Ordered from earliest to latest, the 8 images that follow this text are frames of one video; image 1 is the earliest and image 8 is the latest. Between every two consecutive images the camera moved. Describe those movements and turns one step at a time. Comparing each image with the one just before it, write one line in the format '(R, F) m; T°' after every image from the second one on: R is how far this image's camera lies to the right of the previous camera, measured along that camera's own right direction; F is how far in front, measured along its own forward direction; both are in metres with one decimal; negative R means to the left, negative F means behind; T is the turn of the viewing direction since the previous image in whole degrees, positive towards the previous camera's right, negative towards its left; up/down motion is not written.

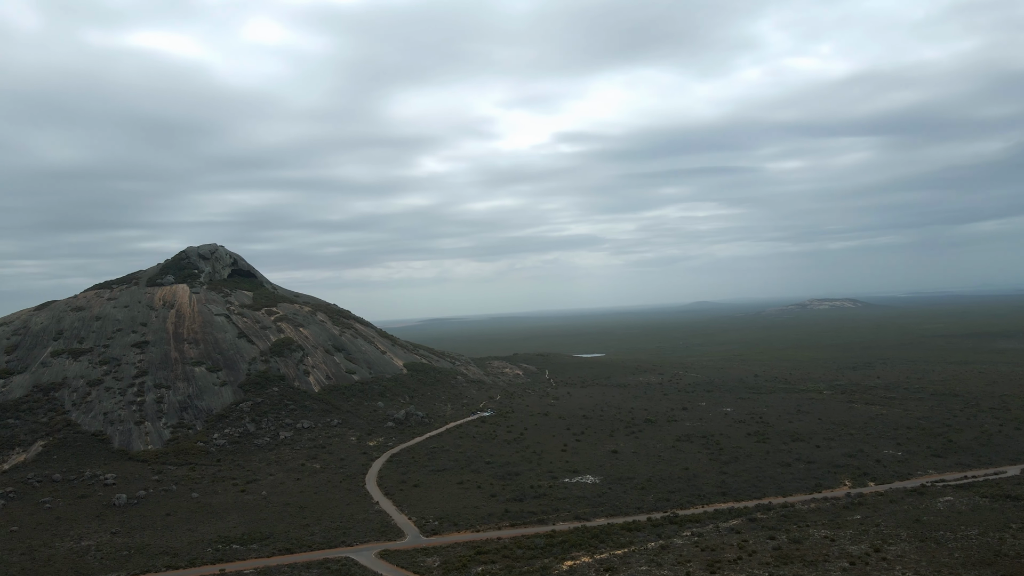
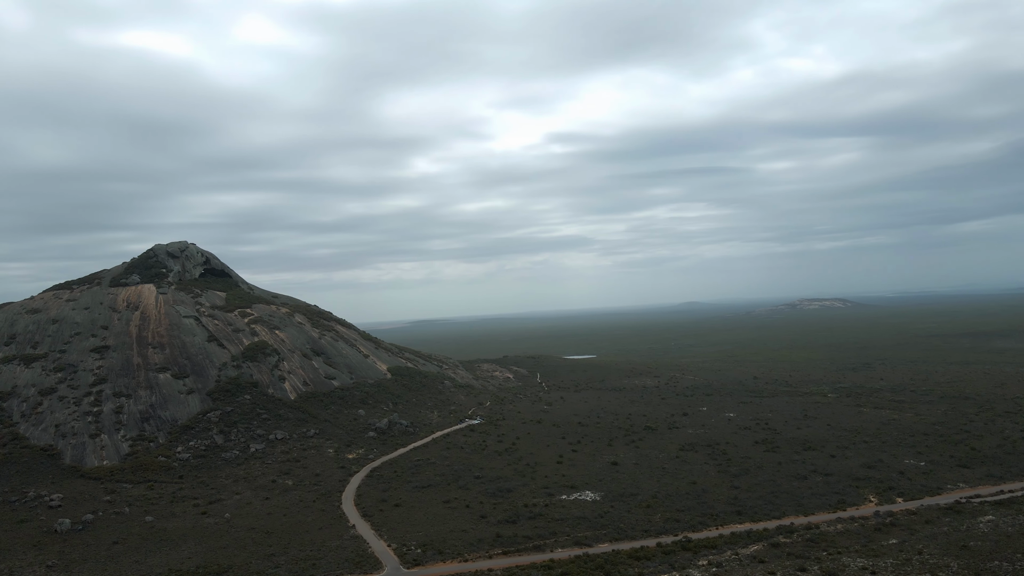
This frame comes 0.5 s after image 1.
(-0.1, +3.4) m; +1°
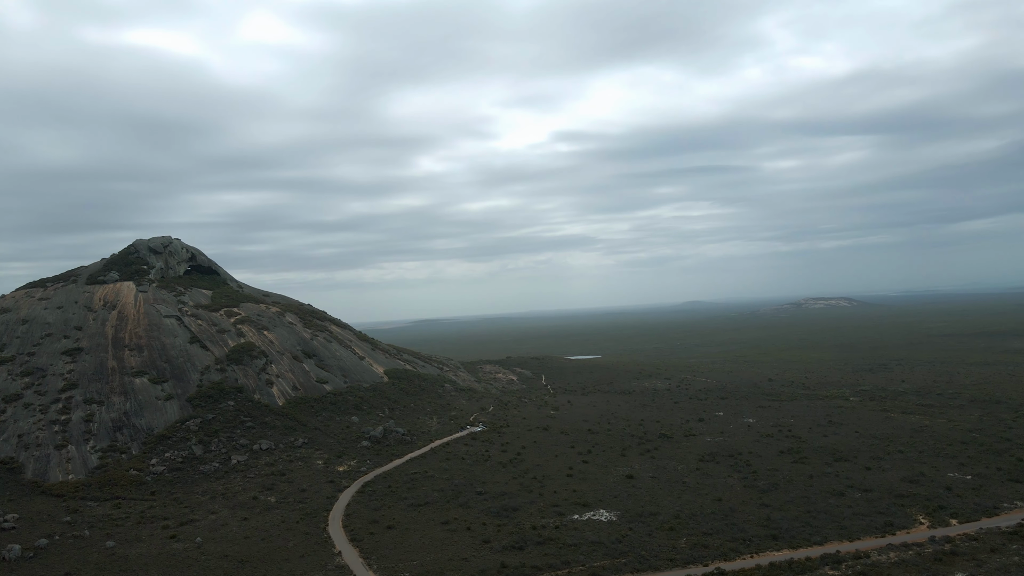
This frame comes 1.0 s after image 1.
(-0.1, +3.4) m; 0°
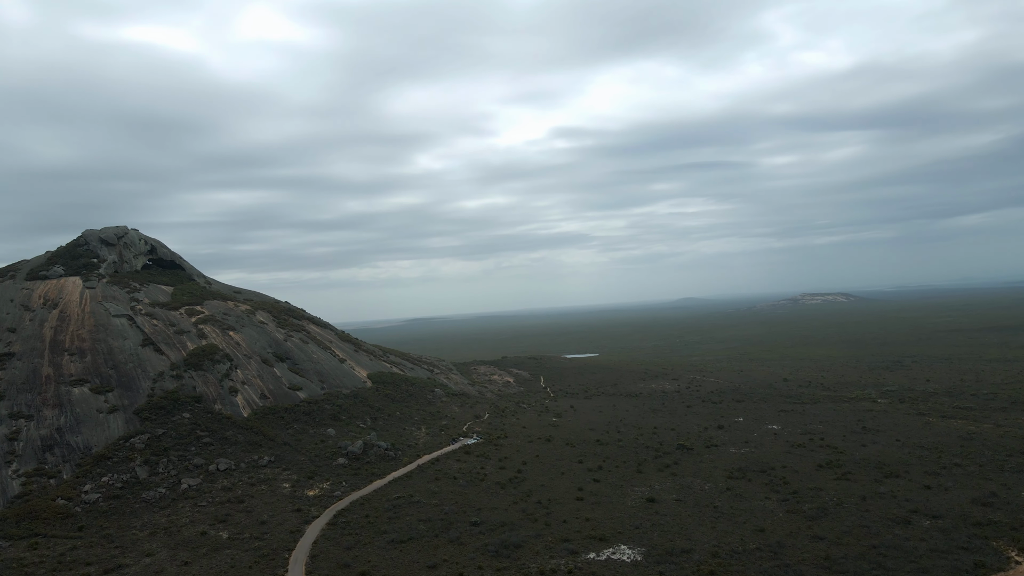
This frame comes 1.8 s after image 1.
(-0.2, +5.5) m; 0°
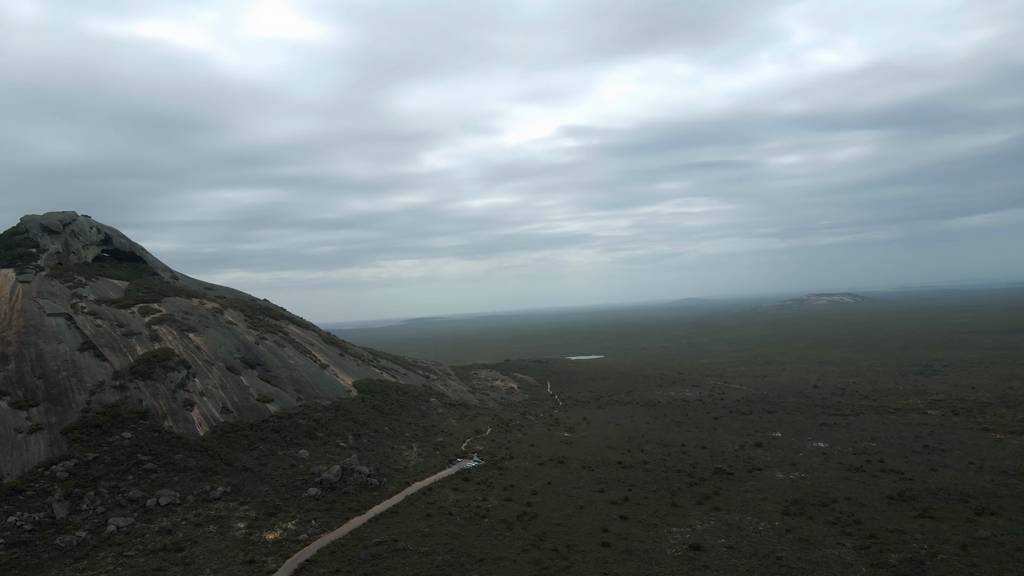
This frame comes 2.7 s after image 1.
(-0.3, +6.2) m; 0°
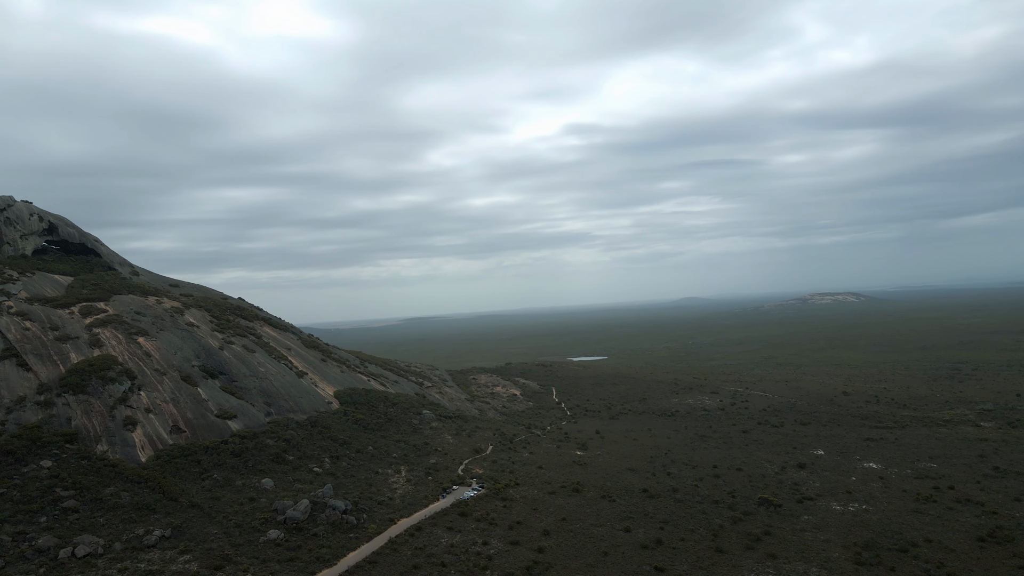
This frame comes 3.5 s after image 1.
(-0.2, +5.5) m; 0°
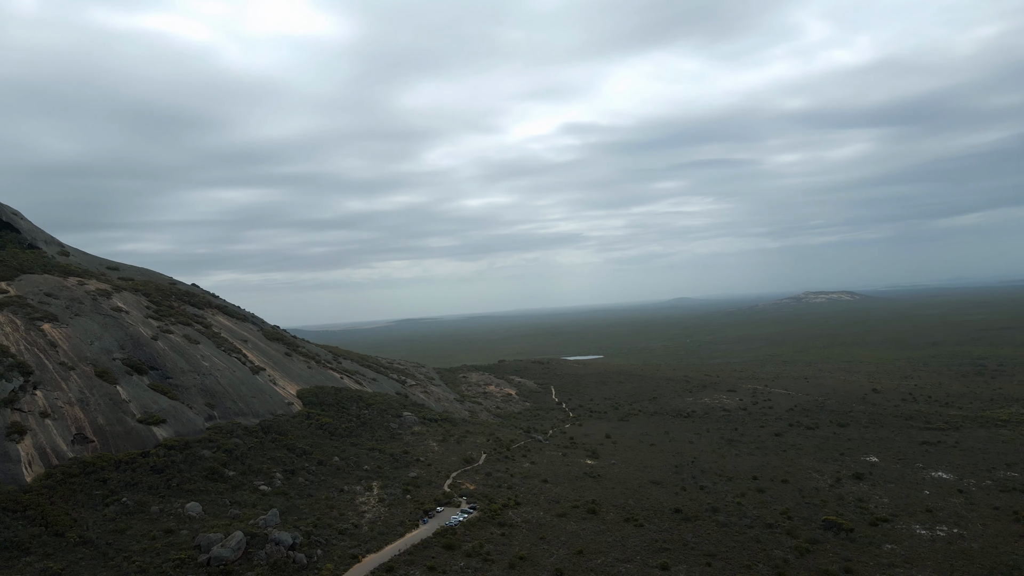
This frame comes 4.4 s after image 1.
(-0.2, +6.2) m; +1°
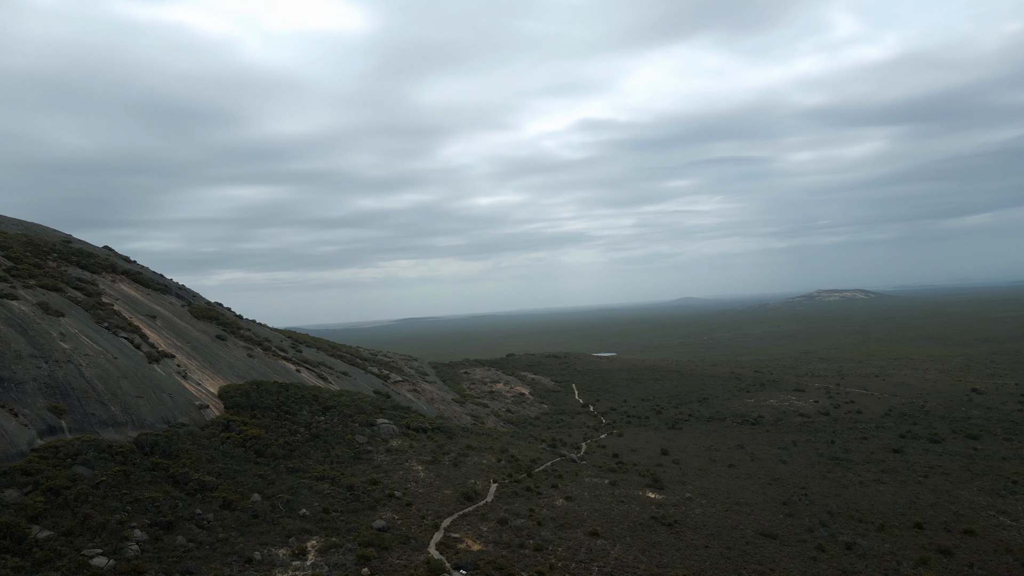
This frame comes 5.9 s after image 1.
(-0.5, +10.5) m; 0°
